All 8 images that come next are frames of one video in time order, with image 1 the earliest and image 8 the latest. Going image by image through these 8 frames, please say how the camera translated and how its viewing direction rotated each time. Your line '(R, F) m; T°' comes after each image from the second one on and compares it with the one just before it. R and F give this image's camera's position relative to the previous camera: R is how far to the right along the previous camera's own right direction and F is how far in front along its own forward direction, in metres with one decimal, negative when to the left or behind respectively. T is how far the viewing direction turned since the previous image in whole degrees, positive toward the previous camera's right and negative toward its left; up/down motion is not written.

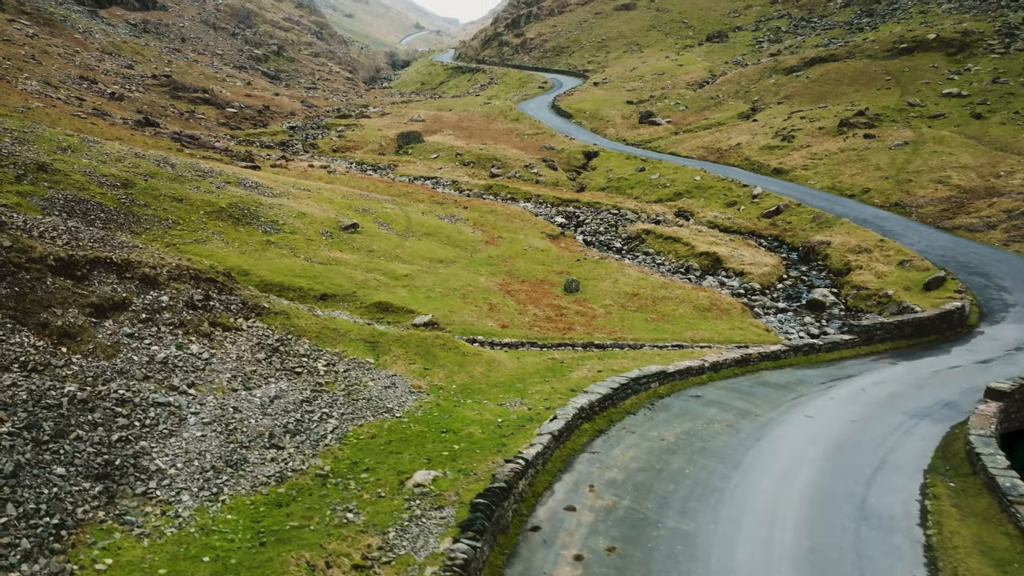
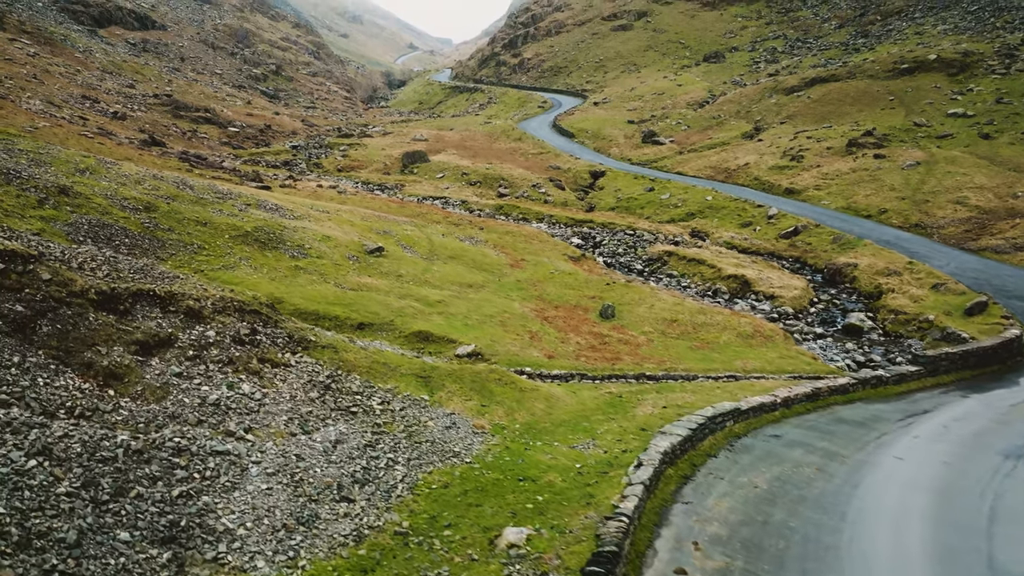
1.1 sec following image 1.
(-3.2, +1.7) m; +1°
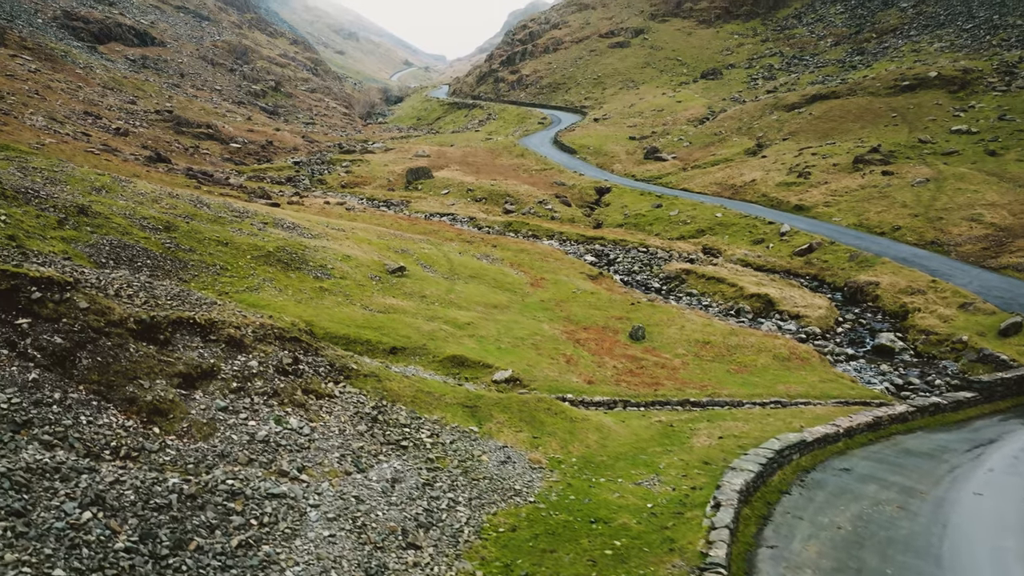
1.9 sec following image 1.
(-2.6, +1.3) m; 0°
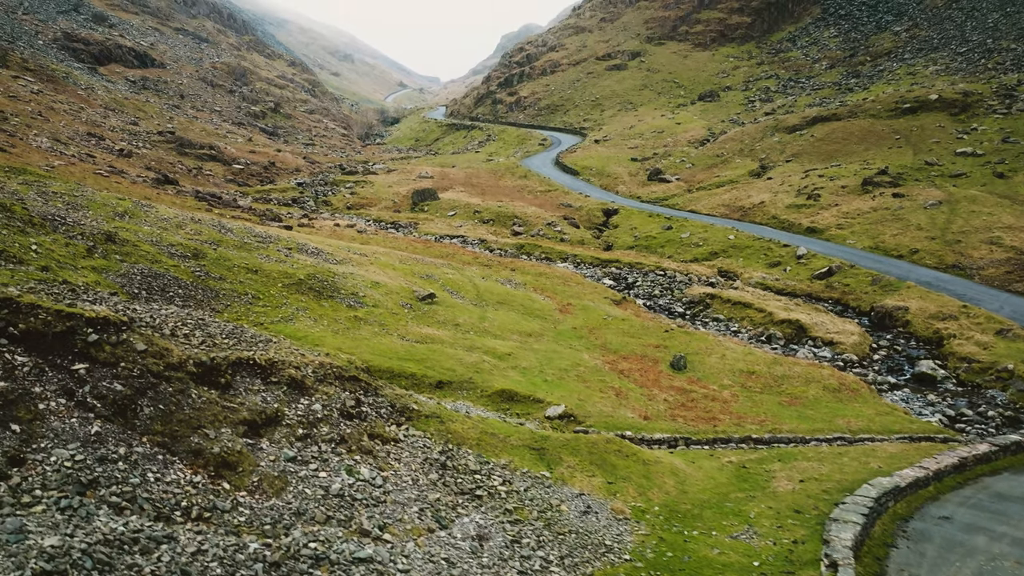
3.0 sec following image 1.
(-3.3, +1.6) m; +1°
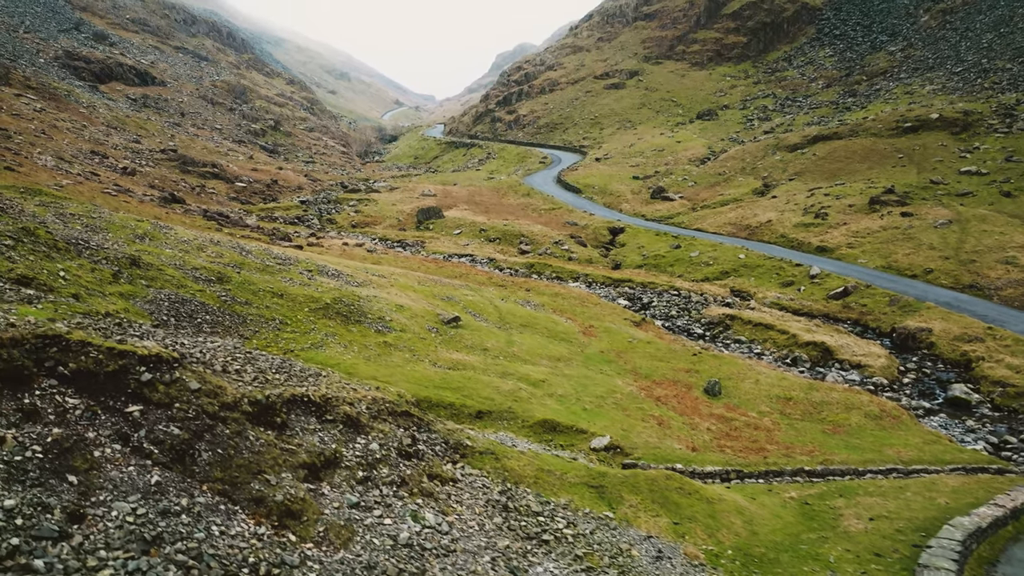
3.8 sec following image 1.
(-2.6, +1.2) m; 0°
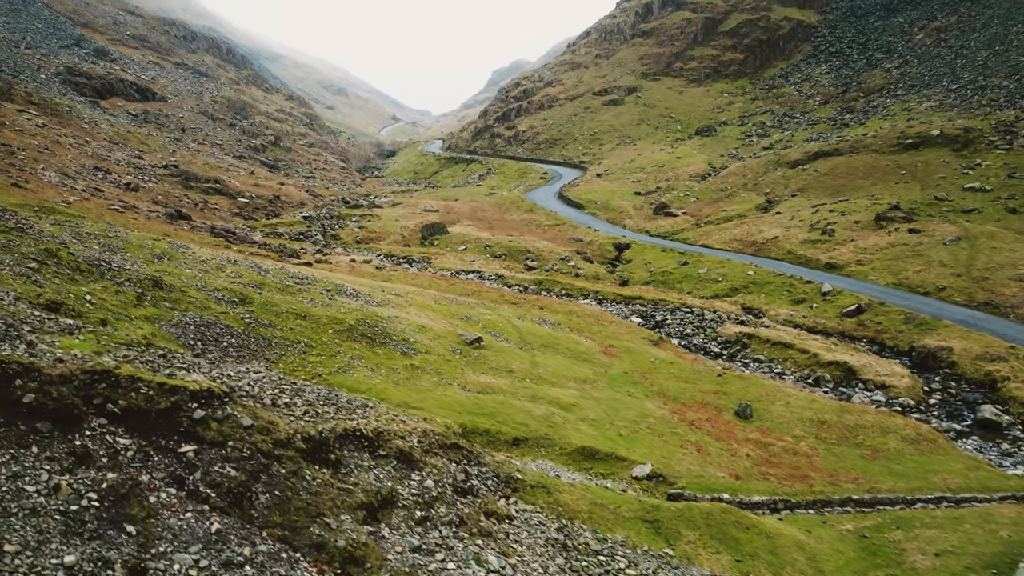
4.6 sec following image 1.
(-2.2, +1.0) m; 0°
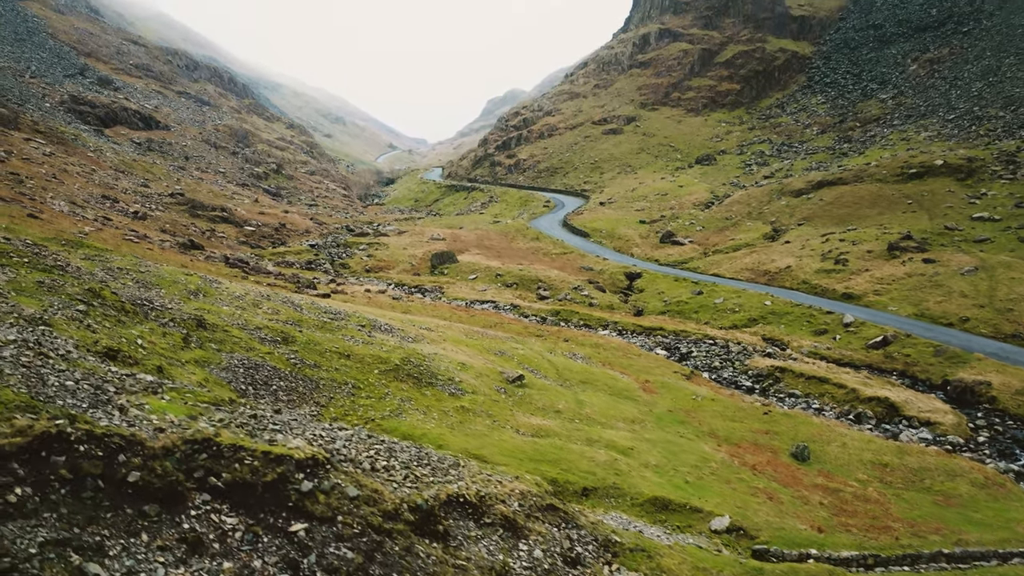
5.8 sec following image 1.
(-3.6, +1.6) m; 0°
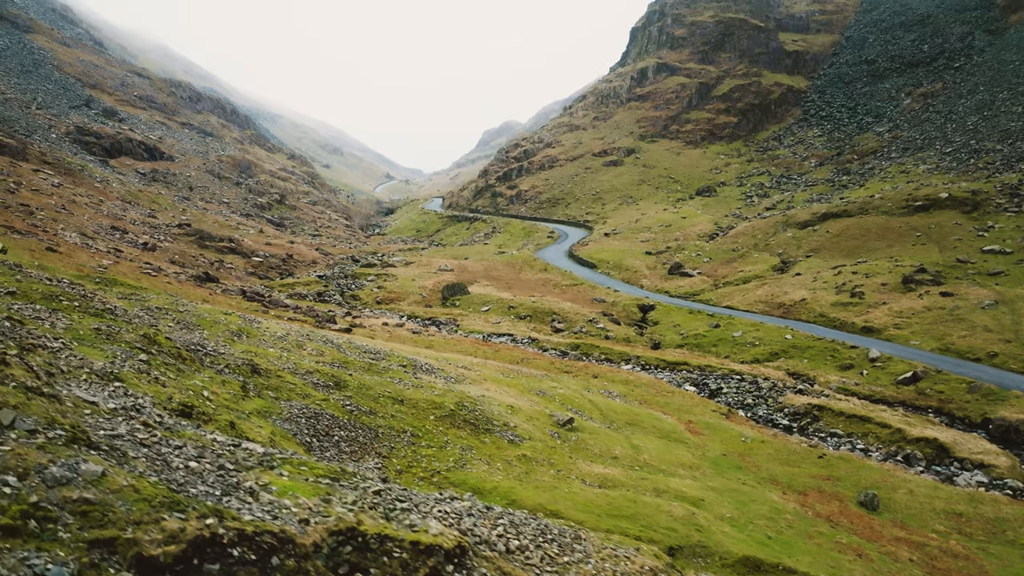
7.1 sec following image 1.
(-4.0, +1.6) m; 0°
